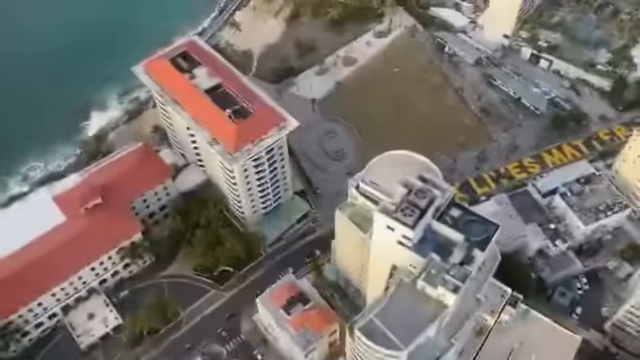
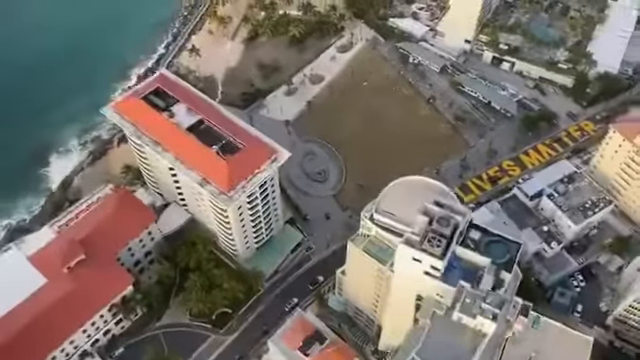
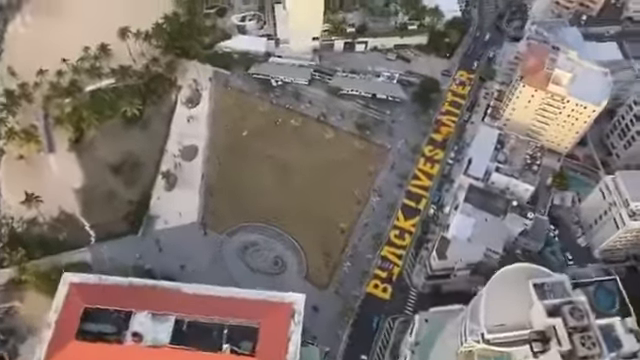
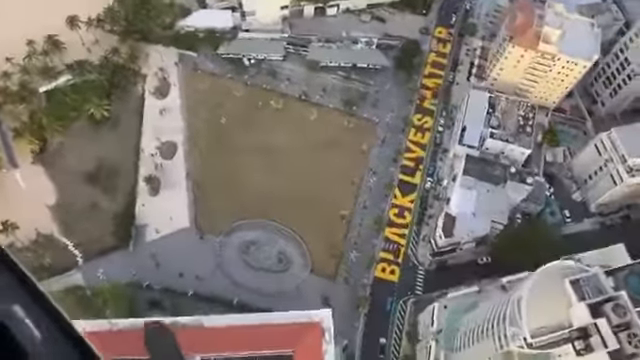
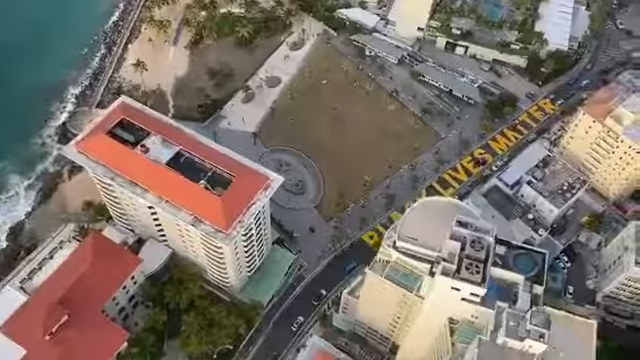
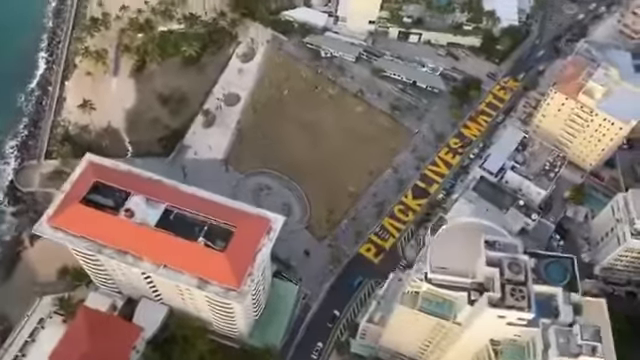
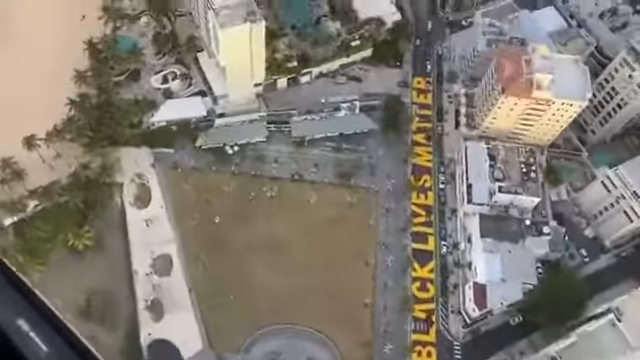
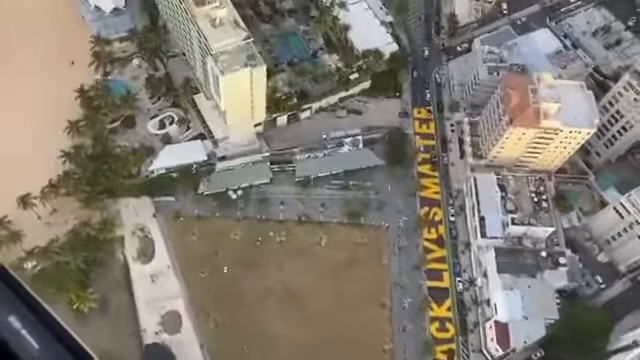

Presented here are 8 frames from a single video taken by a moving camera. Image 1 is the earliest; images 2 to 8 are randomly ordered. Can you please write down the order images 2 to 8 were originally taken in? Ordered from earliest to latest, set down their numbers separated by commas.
2, 5, 6, 3, 4, 7, 8
